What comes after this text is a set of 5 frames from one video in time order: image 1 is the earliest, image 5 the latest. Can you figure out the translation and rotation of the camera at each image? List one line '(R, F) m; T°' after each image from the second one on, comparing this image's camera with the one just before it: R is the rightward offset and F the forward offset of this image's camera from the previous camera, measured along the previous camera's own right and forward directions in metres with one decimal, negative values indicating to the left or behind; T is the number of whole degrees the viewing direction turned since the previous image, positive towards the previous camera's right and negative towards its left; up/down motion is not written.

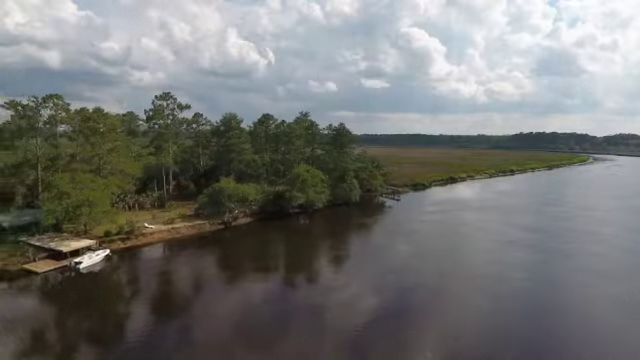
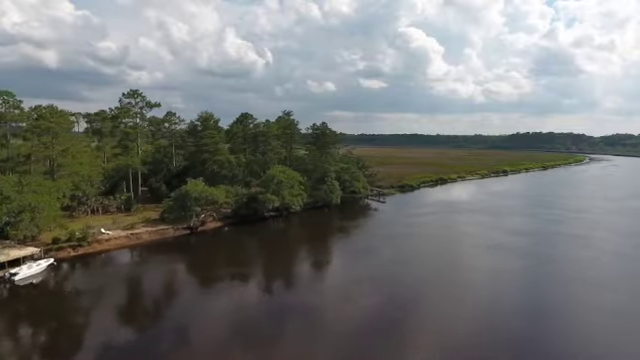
(+1.8, +1.8) m; 0°
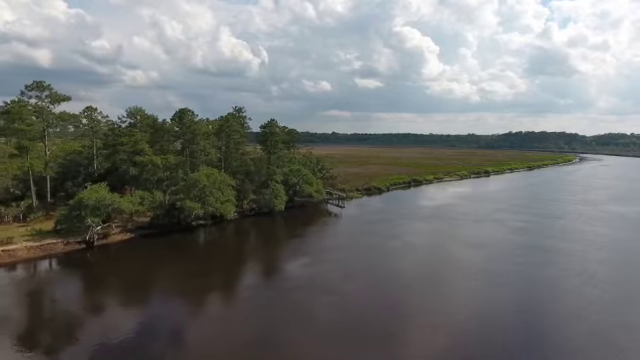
(+4.4, +4.5) m; +1°
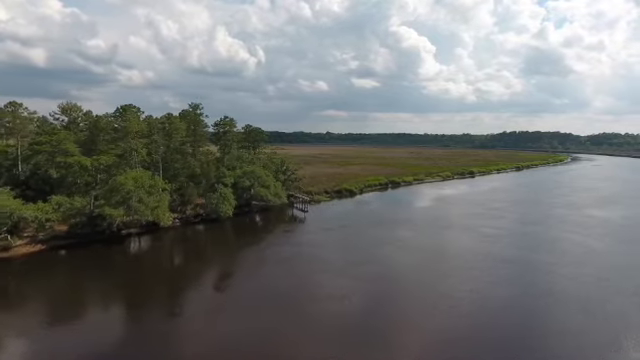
(+3.4, +3.4) m; 0°
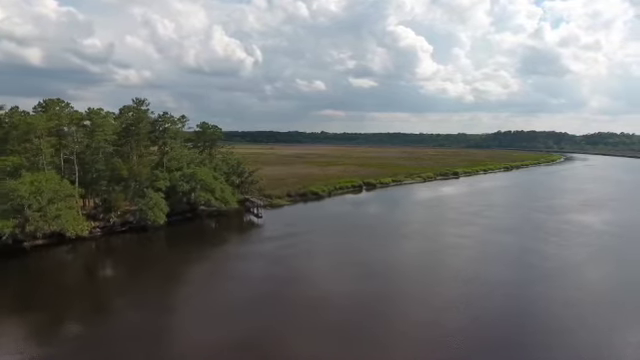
(+3.7, +4.0) m; 0°
